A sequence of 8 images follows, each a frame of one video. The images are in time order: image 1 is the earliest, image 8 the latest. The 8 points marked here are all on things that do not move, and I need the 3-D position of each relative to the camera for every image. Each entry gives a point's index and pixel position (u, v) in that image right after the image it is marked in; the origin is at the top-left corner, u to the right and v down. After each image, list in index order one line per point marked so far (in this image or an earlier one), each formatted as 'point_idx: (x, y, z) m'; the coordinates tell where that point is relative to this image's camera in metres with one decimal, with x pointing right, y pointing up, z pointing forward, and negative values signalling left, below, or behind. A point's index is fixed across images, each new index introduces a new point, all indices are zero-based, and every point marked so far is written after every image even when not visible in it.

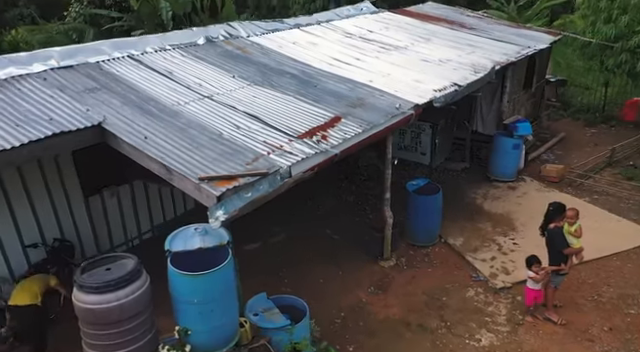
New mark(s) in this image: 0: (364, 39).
0: (+0.7, +2.1, +8.3) m
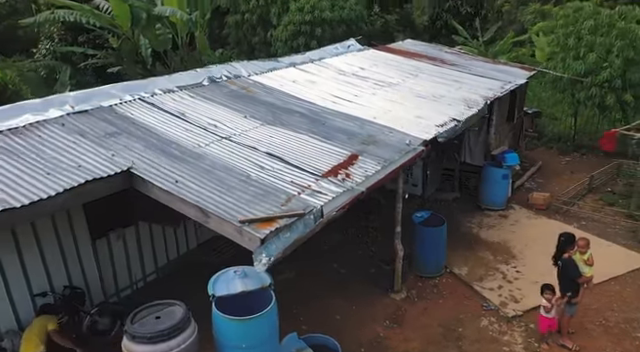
0: (+0.6, +1.6, +8.5) m
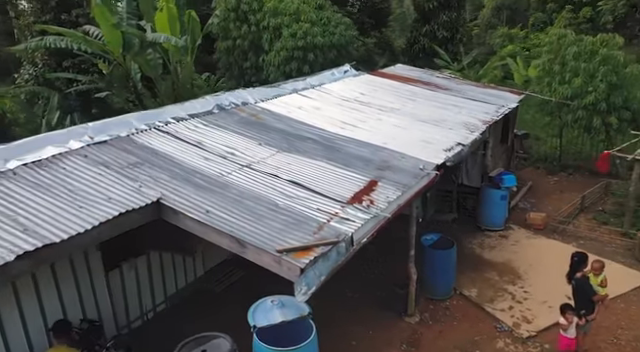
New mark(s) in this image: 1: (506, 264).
0: (+0.6, +1.2, +8.7) m
1: (+2.8, -1.3, +8.0) m
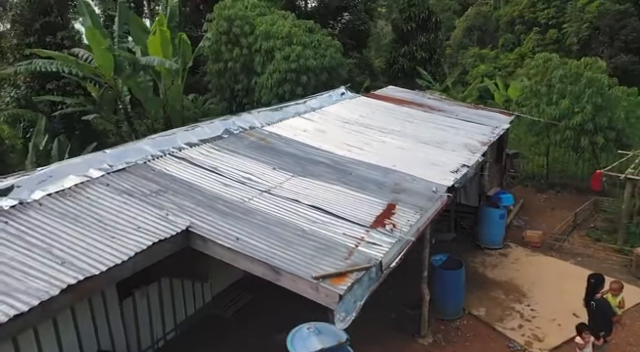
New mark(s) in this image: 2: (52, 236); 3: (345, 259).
0: (+0.7, +0.8, +8.8) m
1: (+2.9, -1.6, +8.1) m
2: (-2.1, -0.5, +4.2) m
3: (+0.2, -0.7, +4.7) m
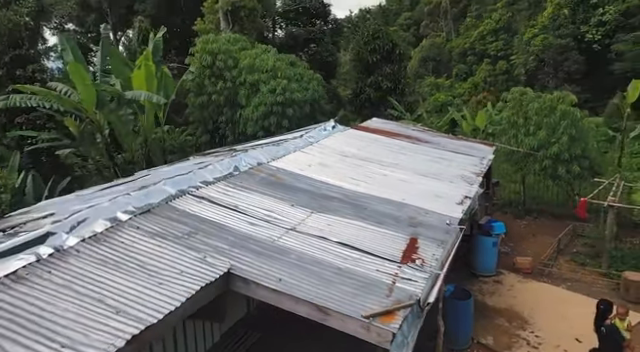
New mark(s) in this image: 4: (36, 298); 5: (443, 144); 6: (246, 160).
0: (+0.7, +0.3, +8.9) m
1: (+2.9, -2.1, +8.3) m
2: (-1.7, -0.8, +4.1) m
3: (+0.6, -1.0, +4.7) m
4: (-2.0, -0.9, +3.8) m
5: (+2.5, +0.7, +11.0) m
6: (-1.0, +0.2, +7.4) m
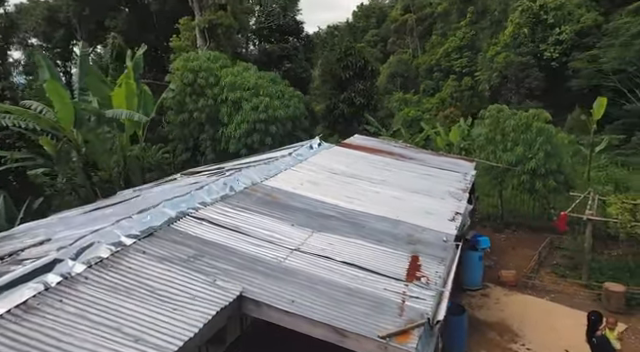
0: (+0.5, 0.0, +9.0) m
1: (+2.8, -2.3, +8.5) m
2: (-1.5, -1.0, +4.0) m
3: (+0.7, -1.2, +4.7) m
4: (-1.8, -1.0, +3.7) m
5: (+2.2, +0.3, +11.2) m
6: (-1.1, -0.1, +7.4) m
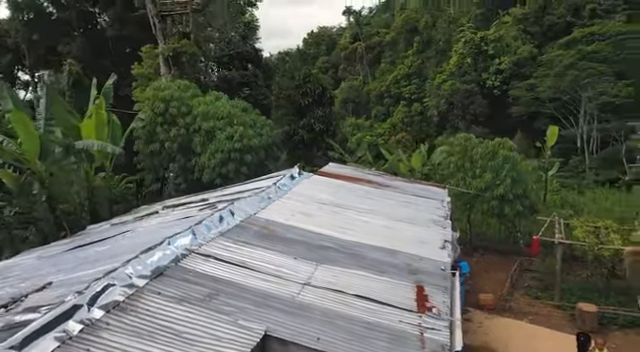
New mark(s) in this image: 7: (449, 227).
0: (+0.3, -0.5, +9.0) m
1: (+2.7, -2.8, +8.7) m
2: (-1.2, -1.3, +3.8) m
3: (+0.9, -1.5, +4.8) m
4: (-1.5, -1.3, +3.5) m
5: (+1.7, -0.2, +11.4) m
6: (-1.2, -0.5, +7.3) m
7: (+2.1, -0.8, +8.8) m
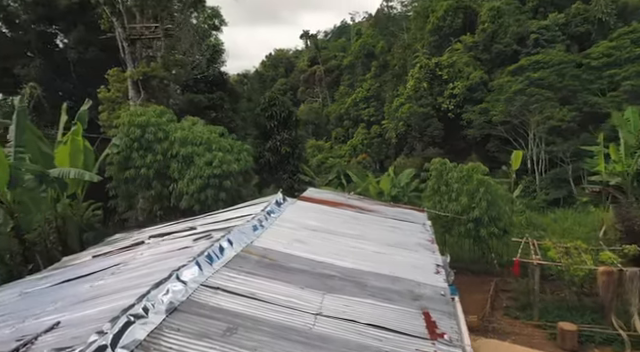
0: (+0.1, -0.9, +9.0) m
1: (+2.6, -3.2, +8.8) m
2: (-0.9, -1.5, +3.7) m
3: (+1.1, -1.8, +4.8) m
4: (-1.2, -1.6, +3.3) m
5: (+1.3, -0.8, +11.5) m
6: (-1.2, -0.9, +7.2) m
7: (+2.0, -1.3, +9.0) m
